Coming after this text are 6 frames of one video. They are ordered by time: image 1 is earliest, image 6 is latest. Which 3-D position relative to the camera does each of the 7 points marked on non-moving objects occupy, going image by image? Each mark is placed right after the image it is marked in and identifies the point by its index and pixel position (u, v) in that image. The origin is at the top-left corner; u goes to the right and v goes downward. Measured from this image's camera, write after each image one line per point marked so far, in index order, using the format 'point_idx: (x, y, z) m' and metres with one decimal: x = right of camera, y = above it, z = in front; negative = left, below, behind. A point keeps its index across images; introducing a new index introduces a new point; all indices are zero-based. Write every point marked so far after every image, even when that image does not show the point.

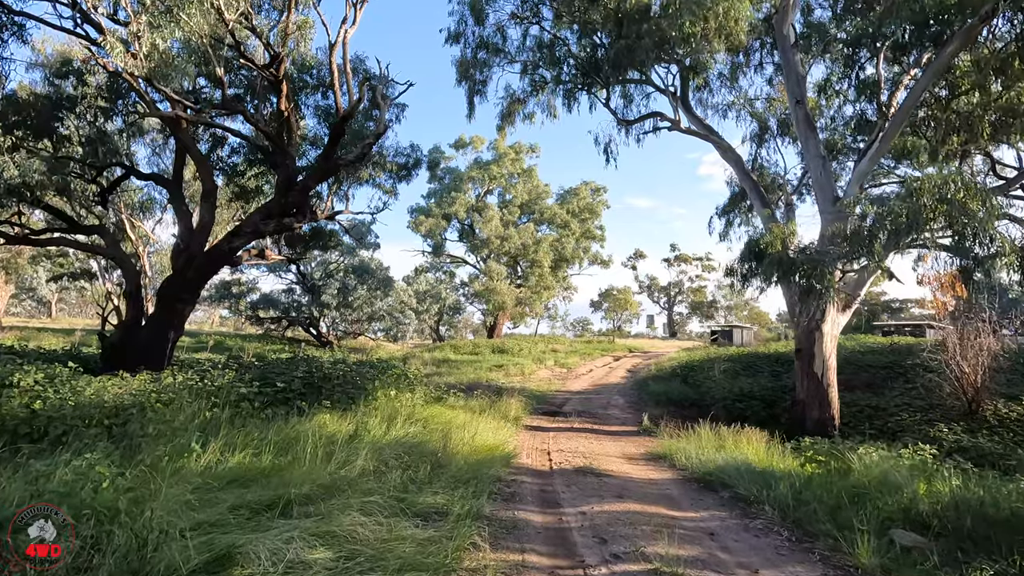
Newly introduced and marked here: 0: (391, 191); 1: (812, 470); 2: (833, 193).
0: (-3.3, +2.6, +14.6) m
1: (+3.4, -2.1, +6.2) m
2: (+6.6, +1.9, +11.1) m
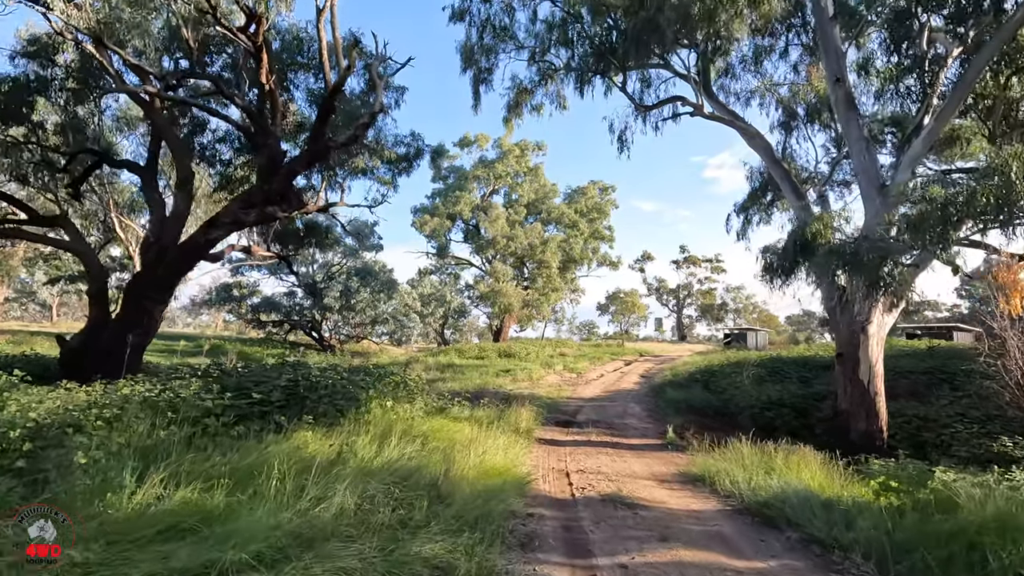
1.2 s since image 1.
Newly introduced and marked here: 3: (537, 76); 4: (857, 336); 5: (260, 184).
0: (-3.0, +2.6, +13.6) m
1: (+3.6, -2.0, +5.1) m
2: (+6.8, +2.0, +10.0) m
3: (+0.8, +6.8, +17.3) m
4: (+6.5, -0.9, +10.1) m
5: (-3.9, +1.6, +8.3) m
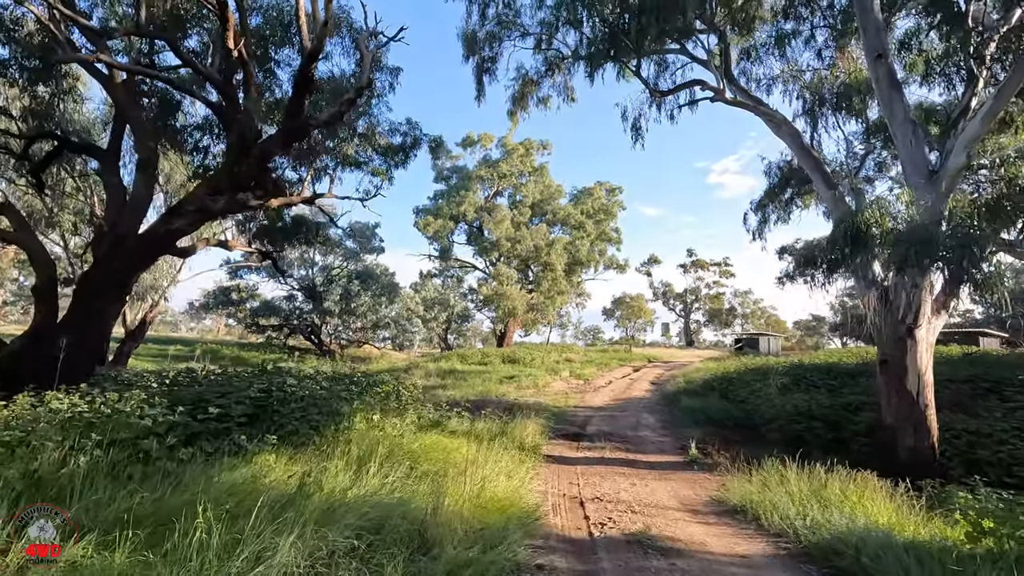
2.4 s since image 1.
0: (-2.9, +2.6, +12.6) m
1: (+3.6, -2.0, +4.0) m
2: (+6.8, +2.0, +8.9) m
3: (+0.9, +6.7, +16.4) m
4: (+6.5, -0.9, +9.0) m
5: (-3.9, +1.7, +7.4) m
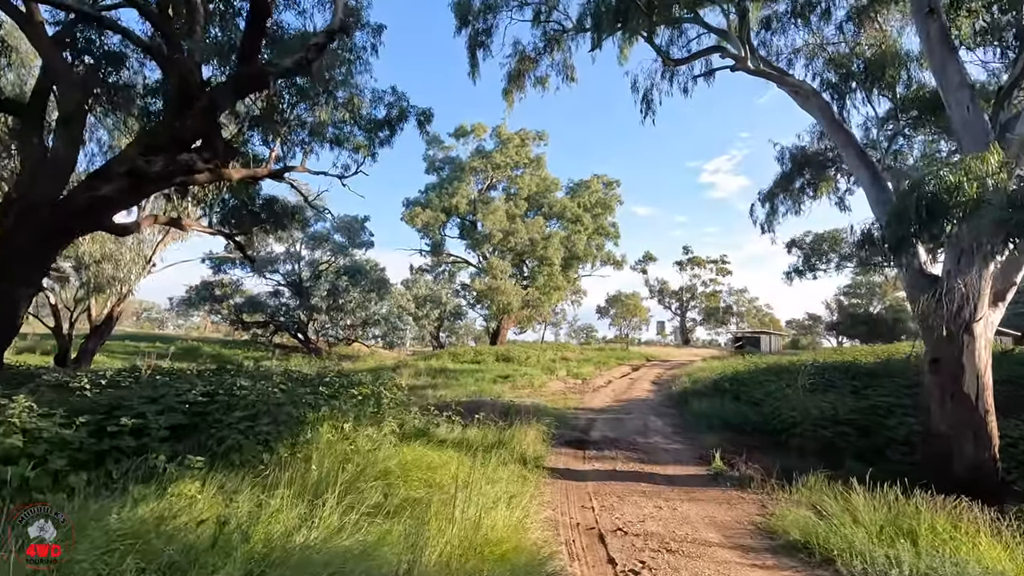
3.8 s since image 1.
0: (-3.0, +2.8, +11.3) m
1: (+3.7, -1.8, +2.8) m
2: (+6.8, +2.2, +7.8) m
3: (+0.9, +6.9, +15.1) m
4: (+6.5, -0.7, +7.9) m
5: (-3.9, +1.9, +6.1) m
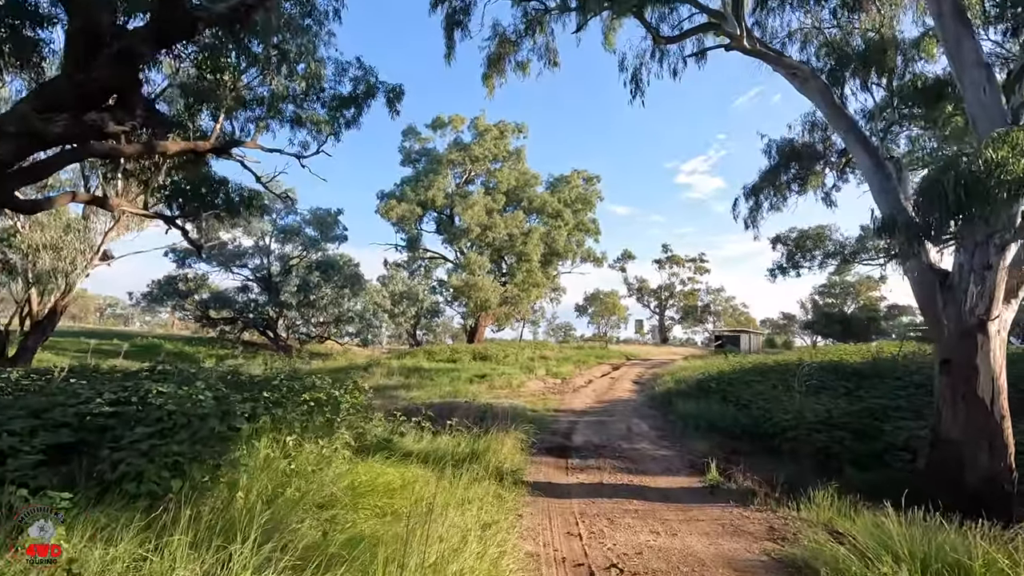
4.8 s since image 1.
0: (-3.4, +3.0, +10.3) m
1: (+3.6, -1.7, +2.1) m
2: (+6.5, +2.2, +7.2) m
3: (+0.3, +7.1, +14.3) m
4: (+6.2, -0.6, +7.2) m
5: (-4.1, +2.0, +5.0) m
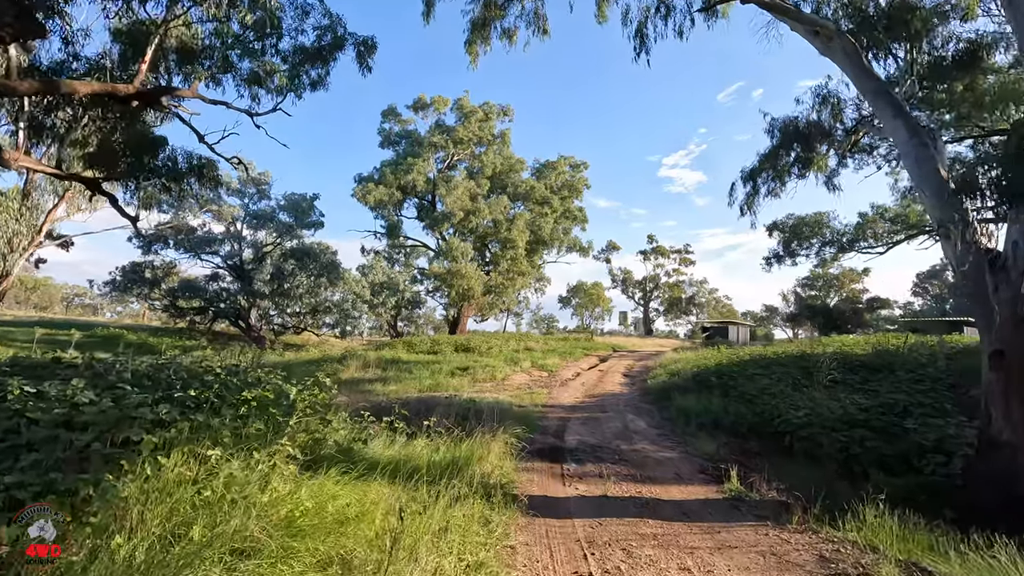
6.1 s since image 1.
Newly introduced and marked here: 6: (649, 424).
0: (-3.6, +3.3, +9.0) m
1: (+3.6, -1.6, +1.1) m
2: (+6.4, +2.5, +6.2) m
3: (0.0, +7.4, +13.0) m
4: (+6.1, -0.4, +6.3) m
5: (-4.1, +2.3, +3.7) m
6: (+2.8, -2.8, +11.0) m
